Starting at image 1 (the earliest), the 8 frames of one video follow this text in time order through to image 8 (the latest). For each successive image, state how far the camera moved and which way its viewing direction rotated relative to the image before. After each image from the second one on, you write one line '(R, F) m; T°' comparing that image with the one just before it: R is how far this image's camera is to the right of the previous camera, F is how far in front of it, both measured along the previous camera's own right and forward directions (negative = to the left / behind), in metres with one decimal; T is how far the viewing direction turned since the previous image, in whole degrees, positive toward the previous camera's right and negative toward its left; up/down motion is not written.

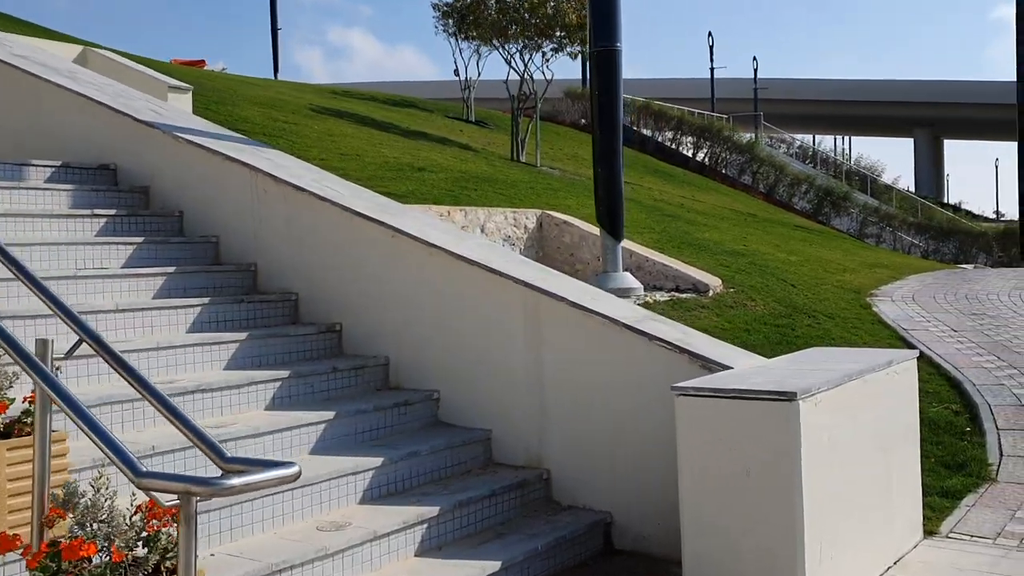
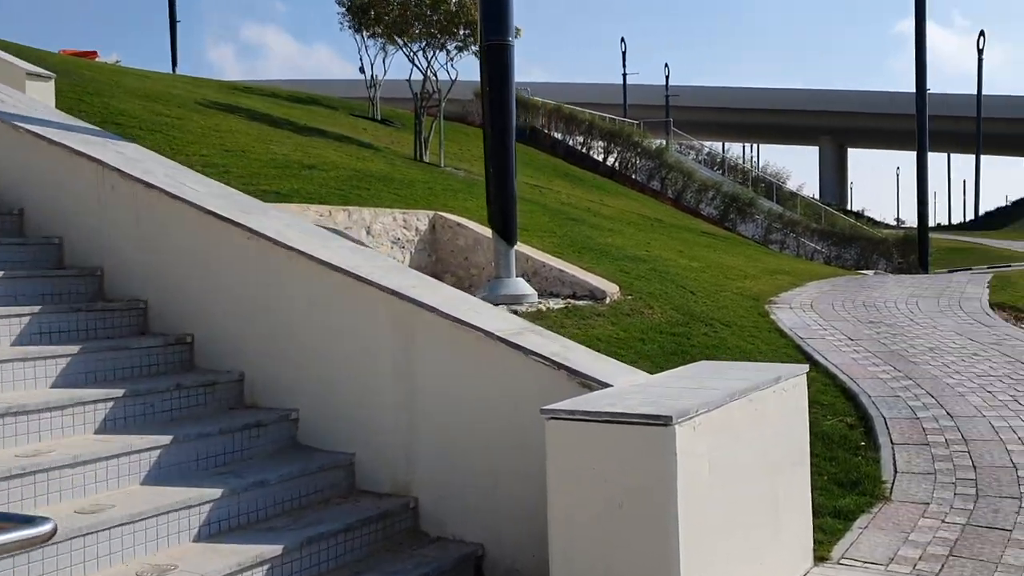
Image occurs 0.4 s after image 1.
(+0.3, +0.5) m; +5°
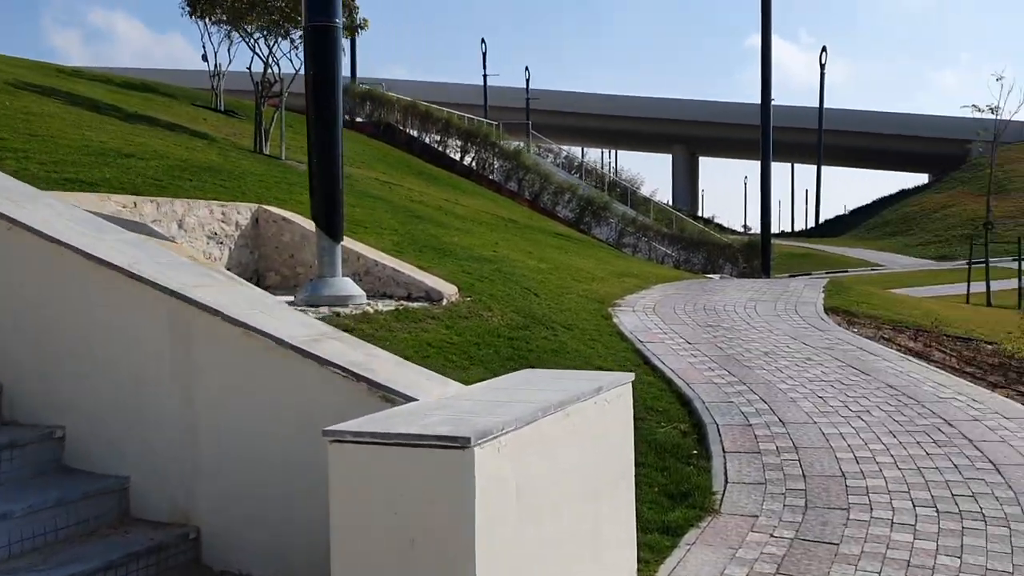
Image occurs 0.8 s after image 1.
(+0.3, +0.5) m; +8°
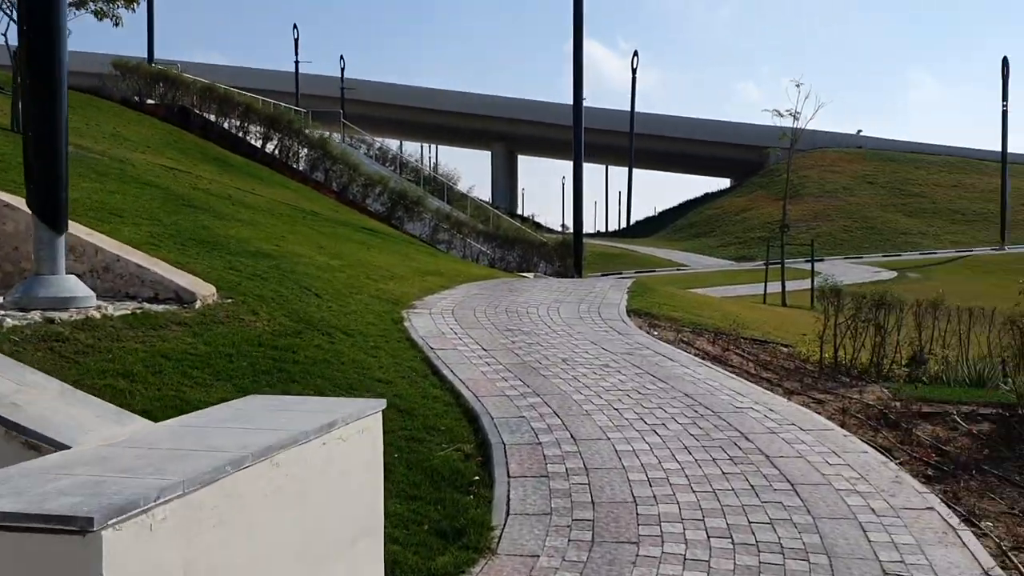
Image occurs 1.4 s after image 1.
(+0.4, +0.8) m; +11°
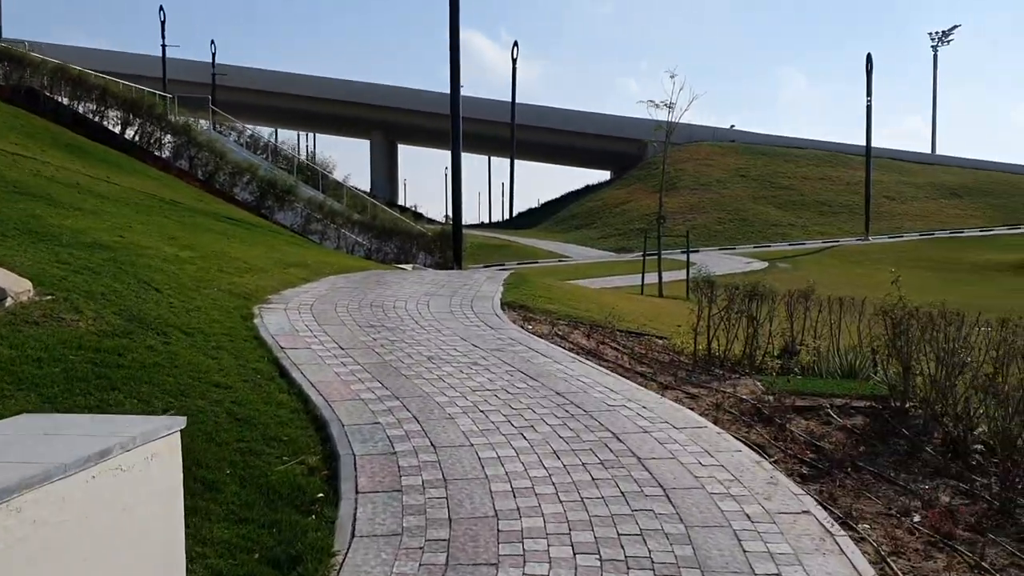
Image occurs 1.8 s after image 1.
(+0.2, +0.5) m; +7°
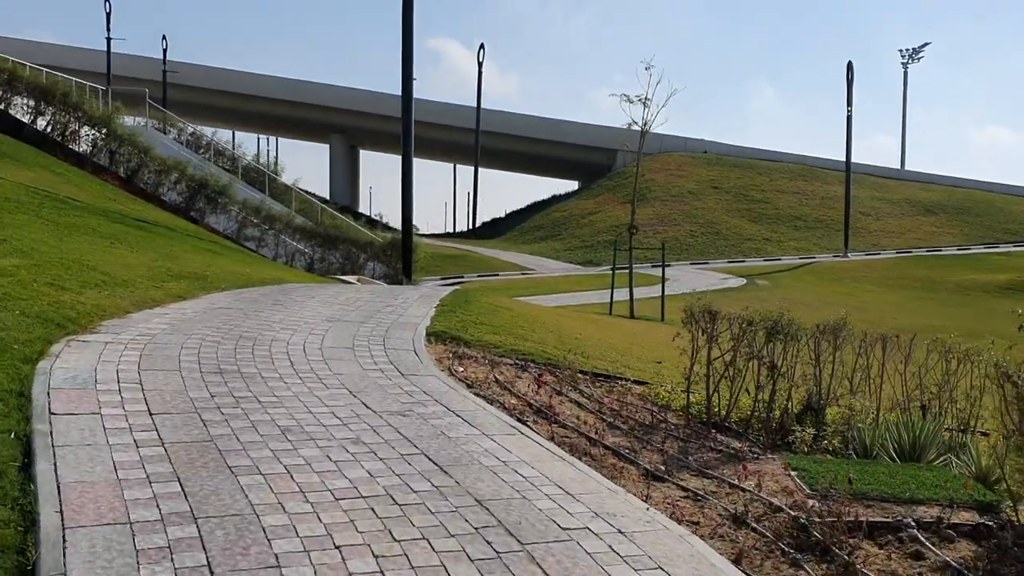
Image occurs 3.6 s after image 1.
(+0.3, +2.6) m; +2°
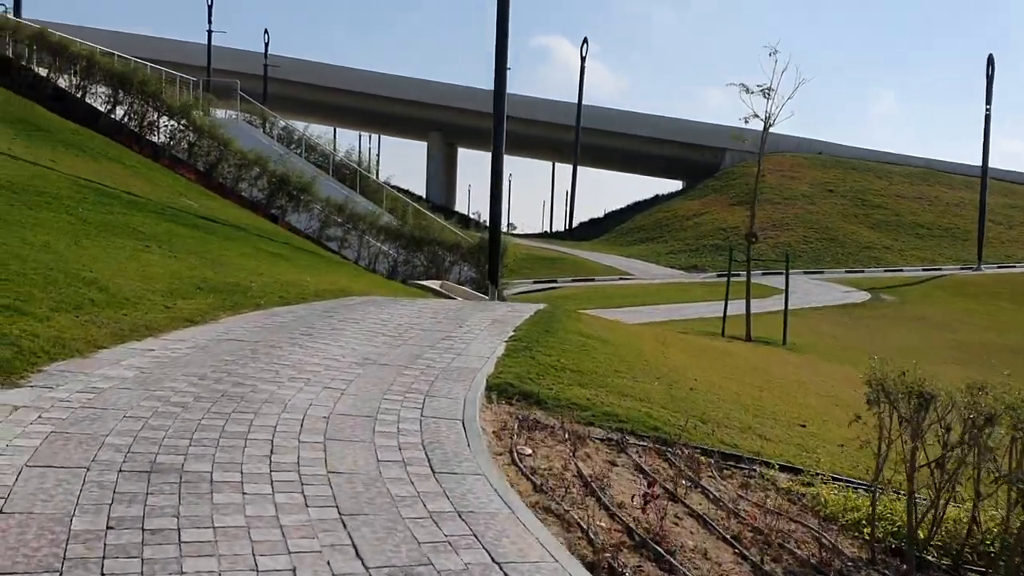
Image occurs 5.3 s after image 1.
(0.0, +2.2) m; -6°
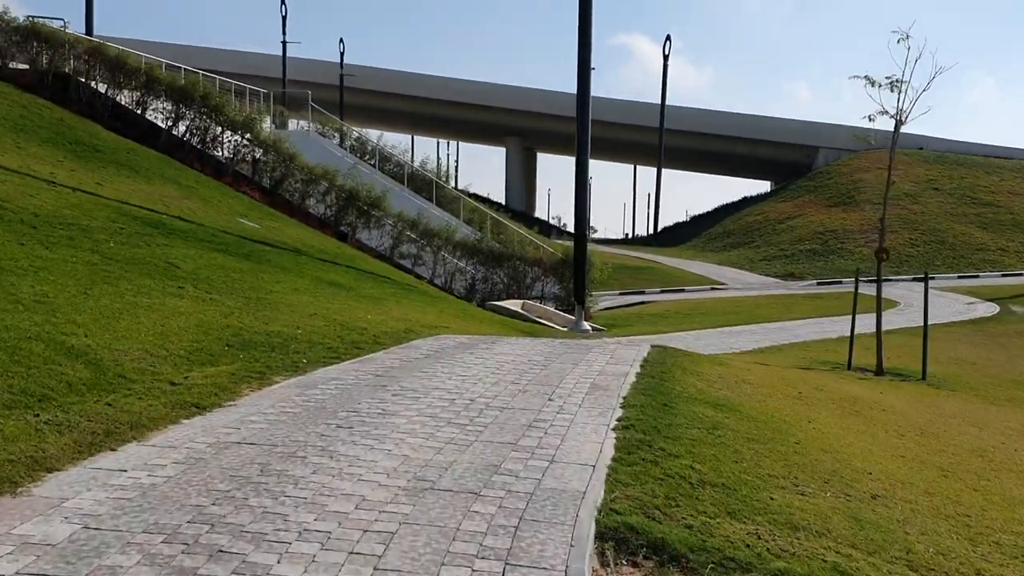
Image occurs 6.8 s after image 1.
(-0.2, +1.9) m; -5°
